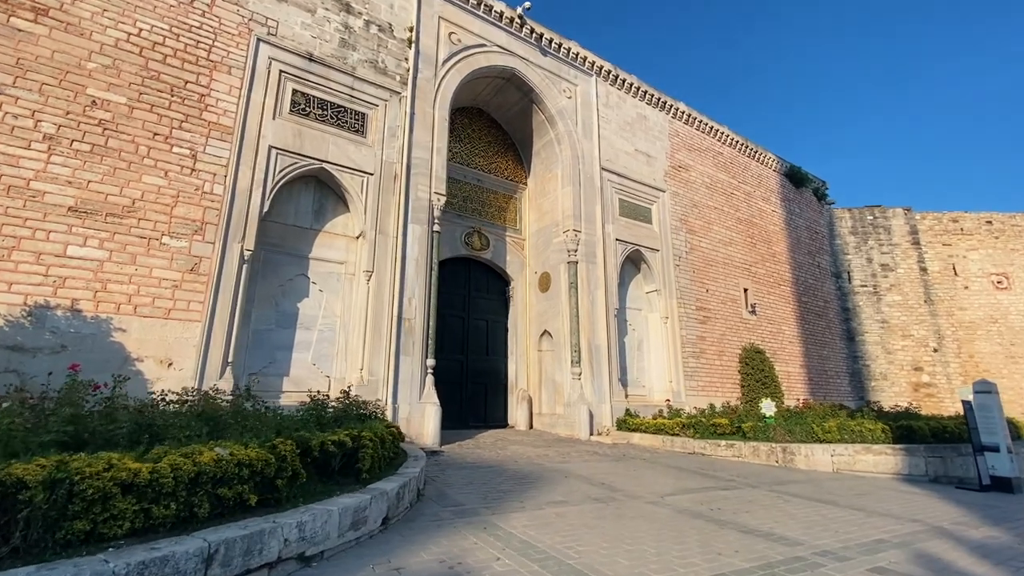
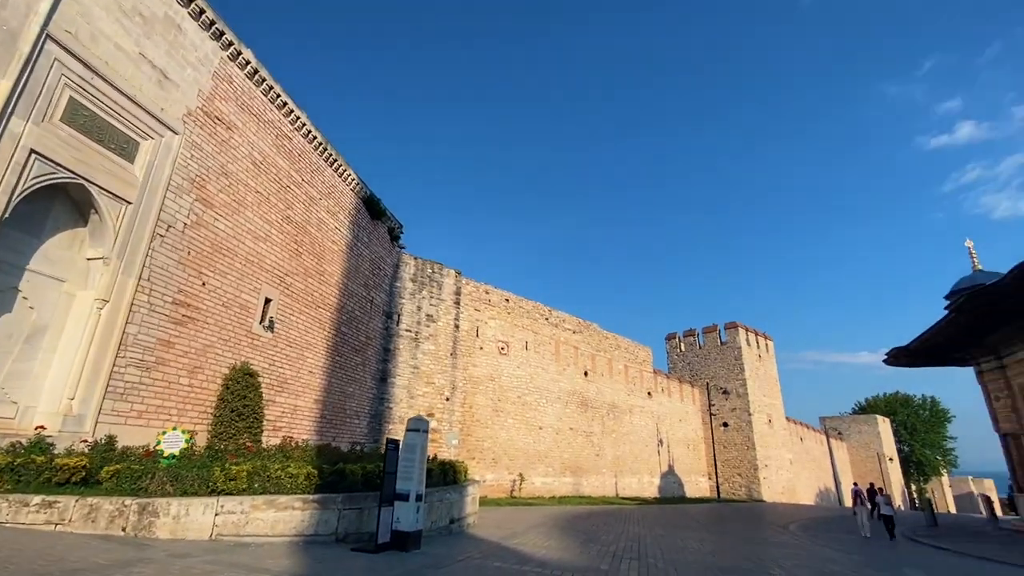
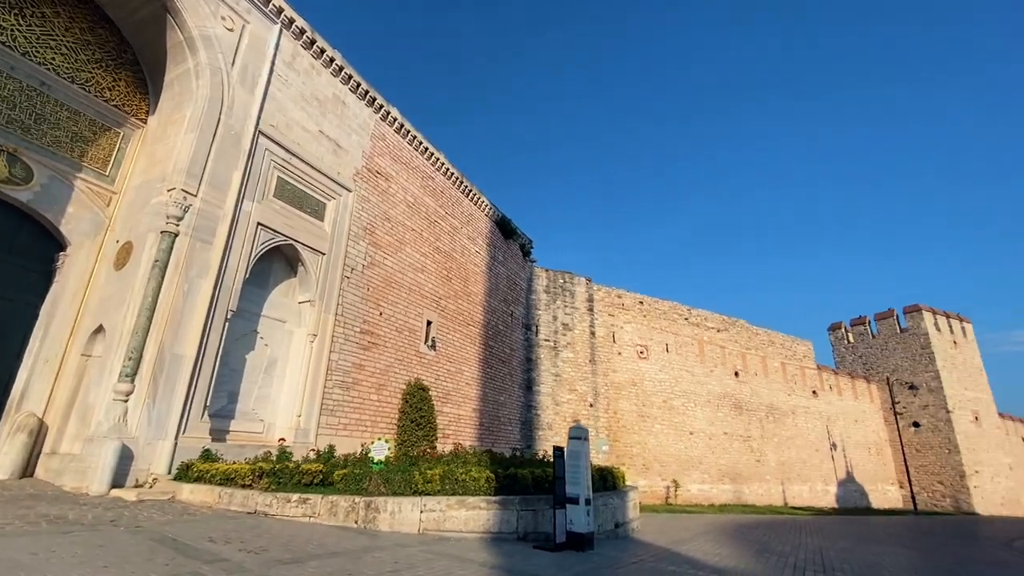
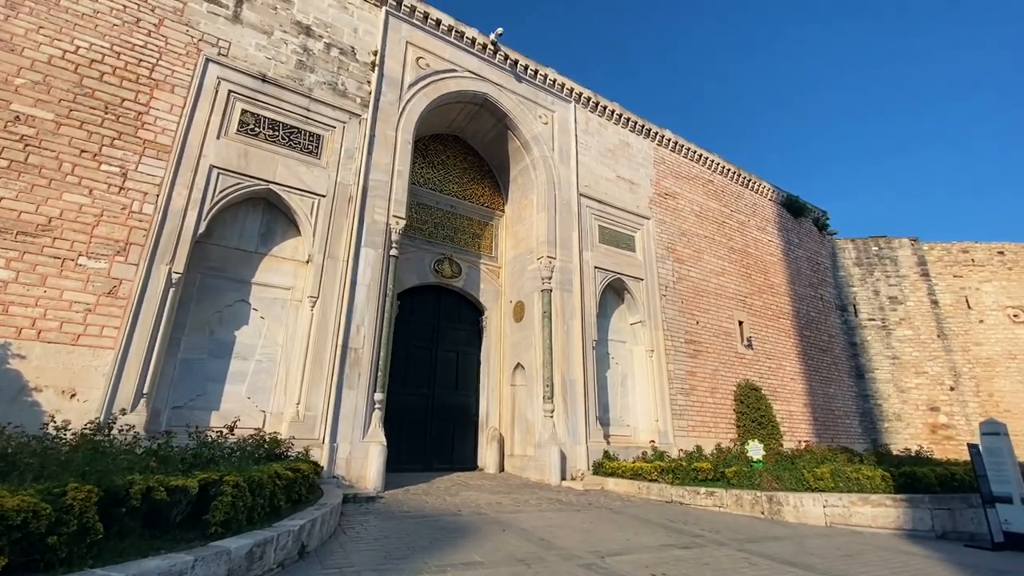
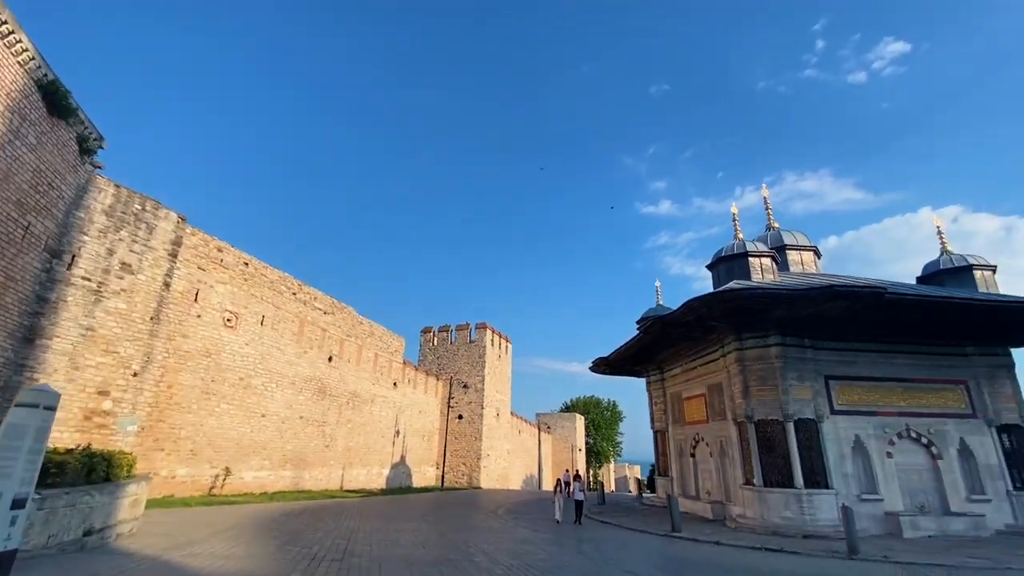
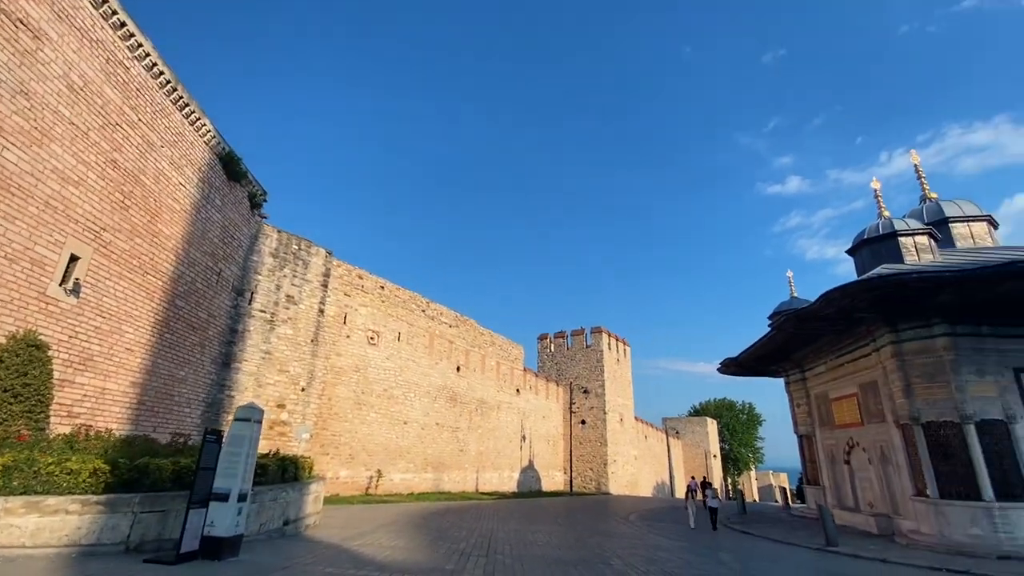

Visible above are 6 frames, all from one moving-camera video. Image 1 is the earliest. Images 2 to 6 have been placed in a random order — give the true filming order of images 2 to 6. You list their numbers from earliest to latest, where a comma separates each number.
4, 3, 2, 6, 5
